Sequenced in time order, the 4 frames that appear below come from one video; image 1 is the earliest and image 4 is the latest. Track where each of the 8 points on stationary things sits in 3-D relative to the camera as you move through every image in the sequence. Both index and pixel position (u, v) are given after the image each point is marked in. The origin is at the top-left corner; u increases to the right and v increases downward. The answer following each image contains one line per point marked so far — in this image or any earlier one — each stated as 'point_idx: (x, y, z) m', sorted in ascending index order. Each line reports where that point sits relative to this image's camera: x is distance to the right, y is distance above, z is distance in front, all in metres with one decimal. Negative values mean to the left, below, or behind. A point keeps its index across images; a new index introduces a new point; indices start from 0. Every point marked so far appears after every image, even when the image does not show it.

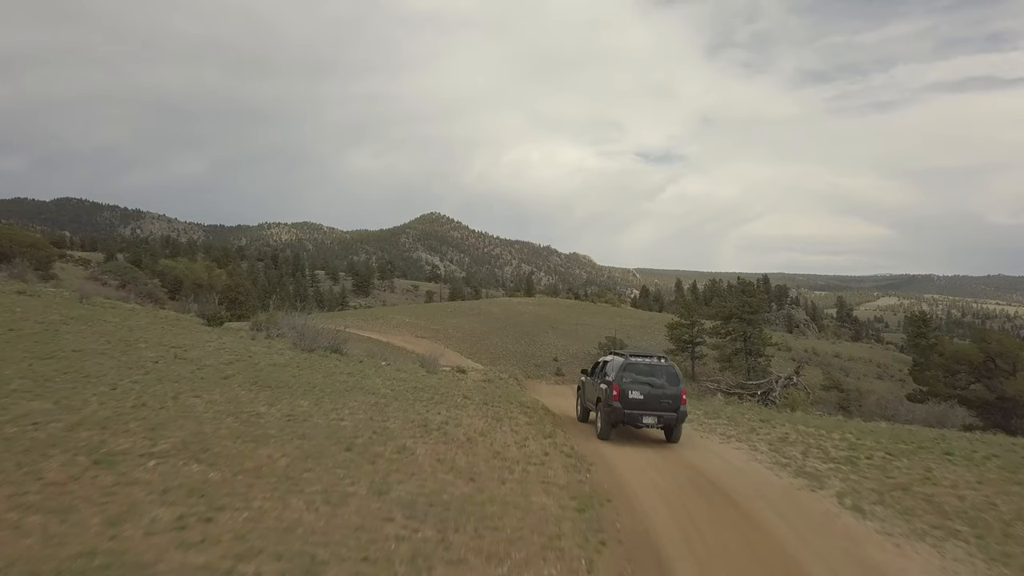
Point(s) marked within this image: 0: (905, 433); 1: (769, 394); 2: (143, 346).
0: (+6.0, -2.2, +12.3) m
1: (+5.9, -2.4, +18.3) m
2: (-5.0, -0.8, +10.9) m
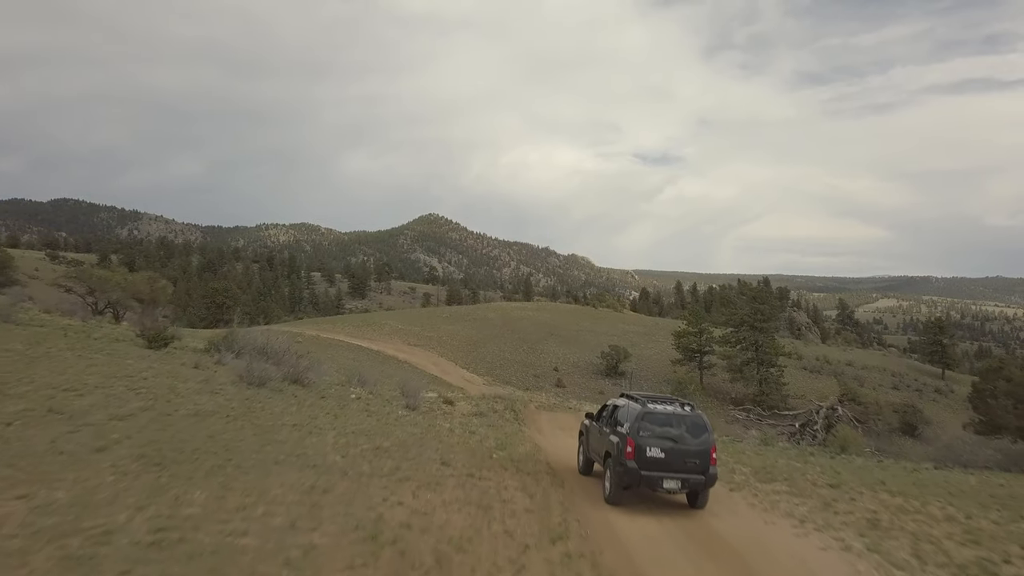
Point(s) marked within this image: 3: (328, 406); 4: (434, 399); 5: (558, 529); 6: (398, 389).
0: (+6.0, -2.5, +9.7) m
1: (+5.8, -2.7, +15.6) m
2: (-5.1, -1.1, +8.2) m
3: (-2.6, -1.6, +11.1) m
4: (-1.5, -2.1, +15.3) m
5: (+0.4, -1.9, +6.4) m
6: (-2.4, -2.2, +17.1) m
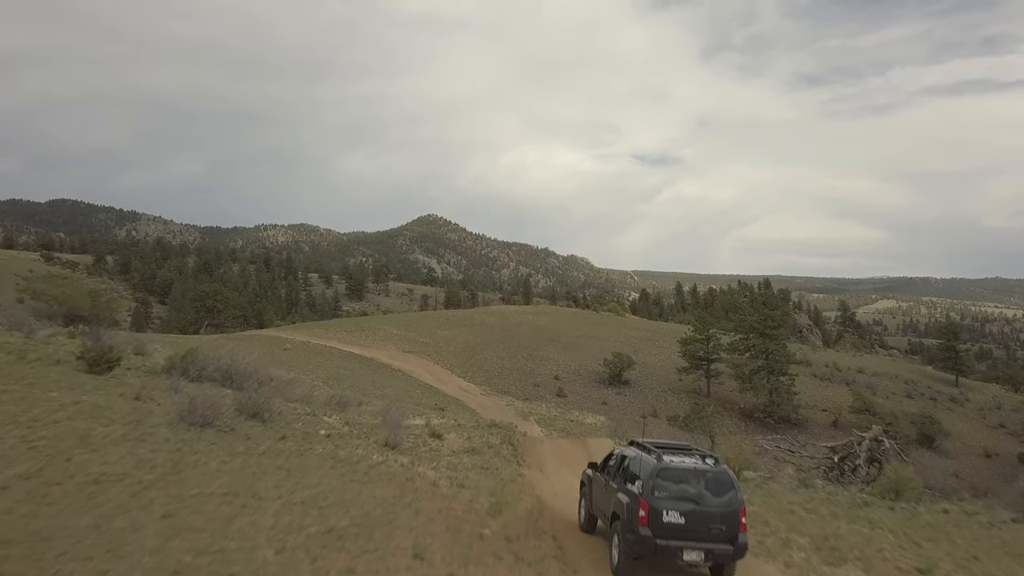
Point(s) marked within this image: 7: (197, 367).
0: (+5.9, -2.7, +7.7) m
1: (+5.8, -3.0, +13.7) m
2: (-5.1, -1.3, +6.2) m
3: (-2.6, -1.9, +9.1) m
4: (-1.5, -2.4, +13.3) m
5: (+0.3, -2.1, +4.4) m
6: (-2.5, -2.4, +15.1) m
7: (-5.6, -1.4, +14.4) m
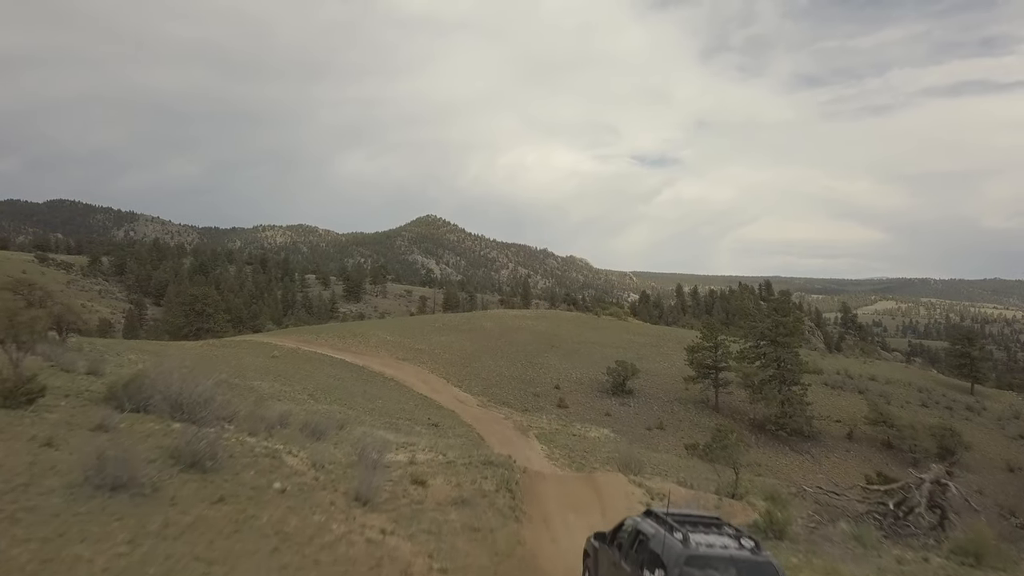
0: (+5.9, -3.0, +5.7) m
1: (+5.7, -3.2, +11.6) m
2: (-5.1, -1.5, +4.2) m
3: (-2.6, -2.1, +7.1) m
4: (-1.6, -2.6, +11.3) m
5: (+0.3, -2.4, +2.3) m
6: (-2.5, -2.7, +13.1) m
7: (-5.7, -1.6, +12.3) m
